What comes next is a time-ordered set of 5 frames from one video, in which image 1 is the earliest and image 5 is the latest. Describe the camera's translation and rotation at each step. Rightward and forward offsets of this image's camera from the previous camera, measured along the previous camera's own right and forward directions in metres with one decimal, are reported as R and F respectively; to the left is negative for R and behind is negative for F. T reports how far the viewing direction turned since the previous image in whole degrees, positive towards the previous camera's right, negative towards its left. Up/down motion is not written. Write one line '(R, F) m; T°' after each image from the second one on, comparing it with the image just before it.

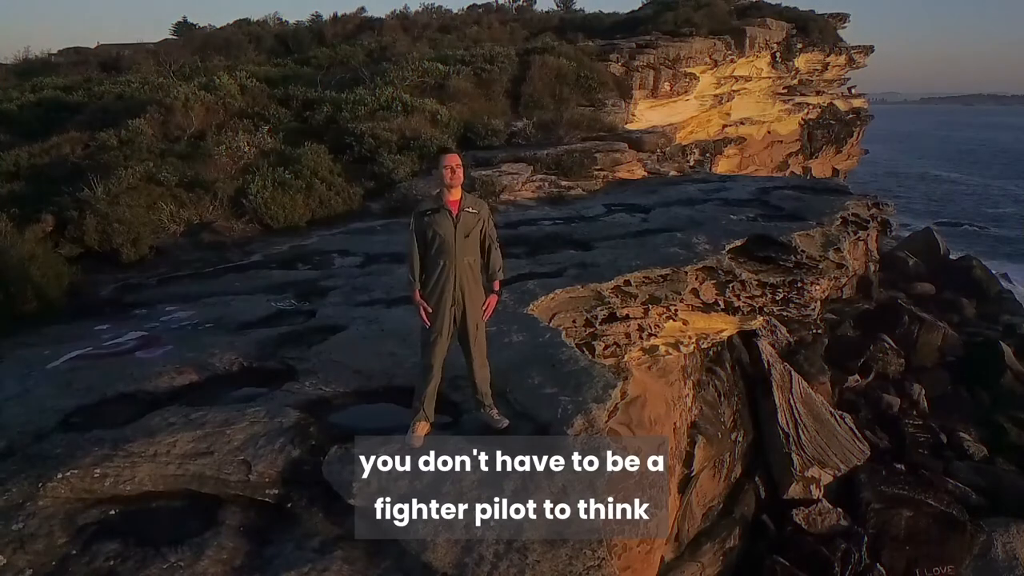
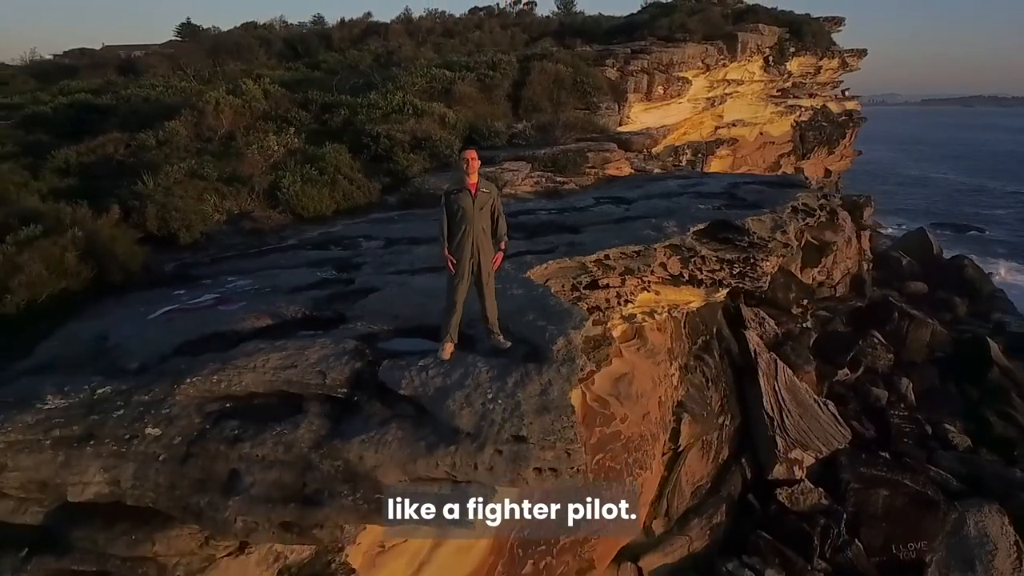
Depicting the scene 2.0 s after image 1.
(0.0, -0.9) m; 0°
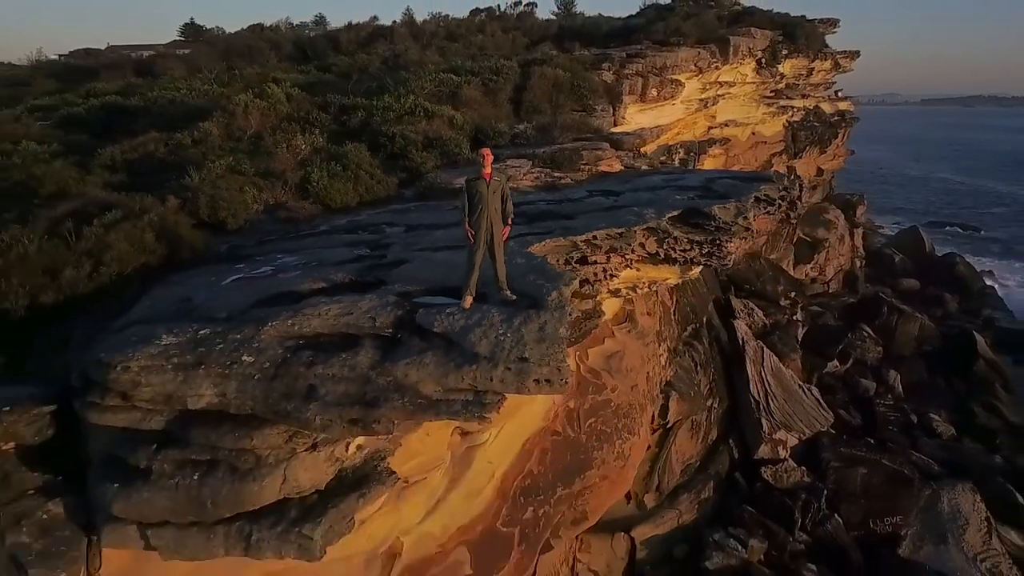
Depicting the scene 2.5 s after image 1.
(0.0, -1.0) m; 0°
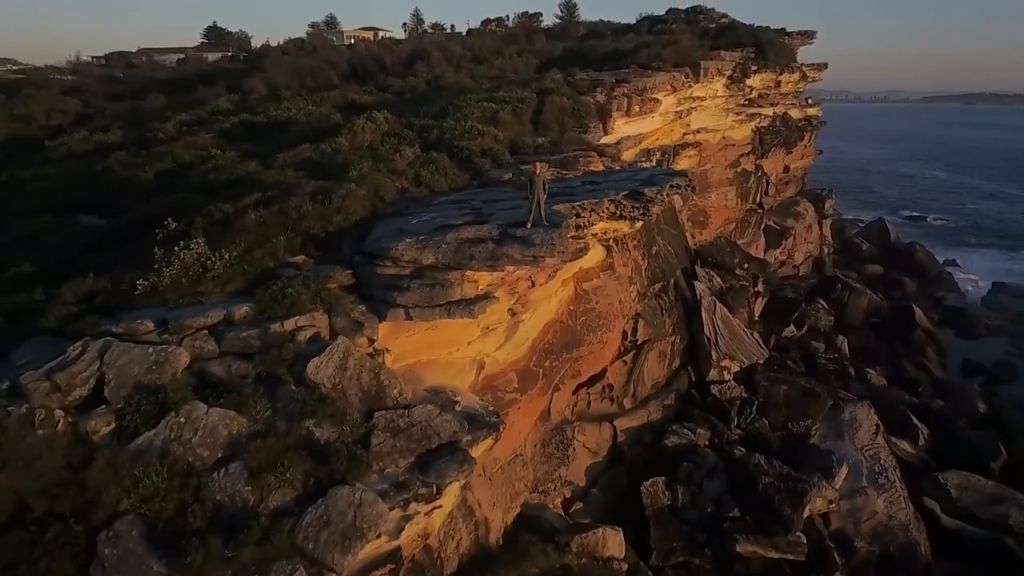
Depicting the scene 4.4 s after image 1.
(-0.3, -6.3) m; 0°
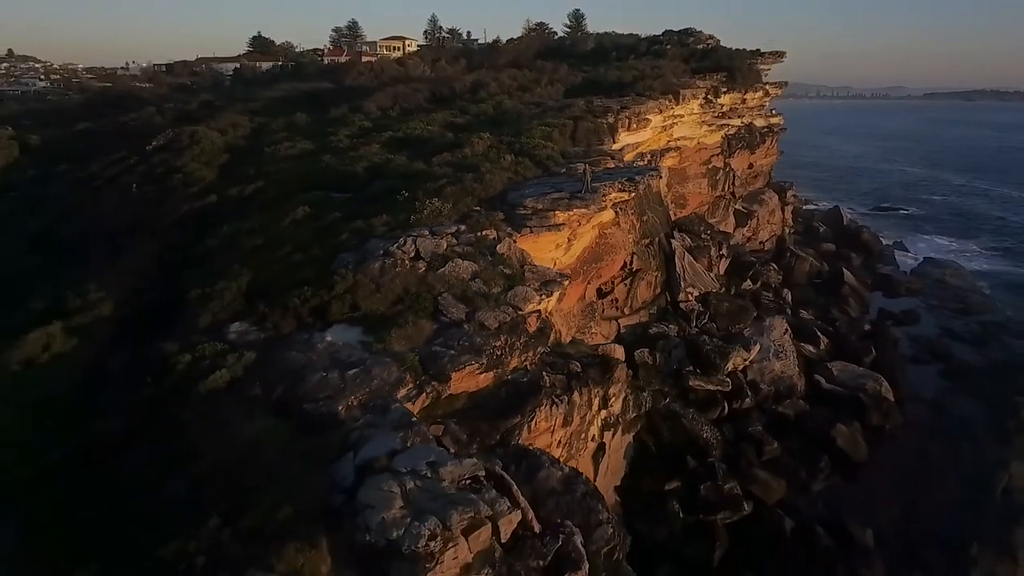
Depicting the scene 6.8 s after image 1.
(-1.4, -13.6) m; 0°
